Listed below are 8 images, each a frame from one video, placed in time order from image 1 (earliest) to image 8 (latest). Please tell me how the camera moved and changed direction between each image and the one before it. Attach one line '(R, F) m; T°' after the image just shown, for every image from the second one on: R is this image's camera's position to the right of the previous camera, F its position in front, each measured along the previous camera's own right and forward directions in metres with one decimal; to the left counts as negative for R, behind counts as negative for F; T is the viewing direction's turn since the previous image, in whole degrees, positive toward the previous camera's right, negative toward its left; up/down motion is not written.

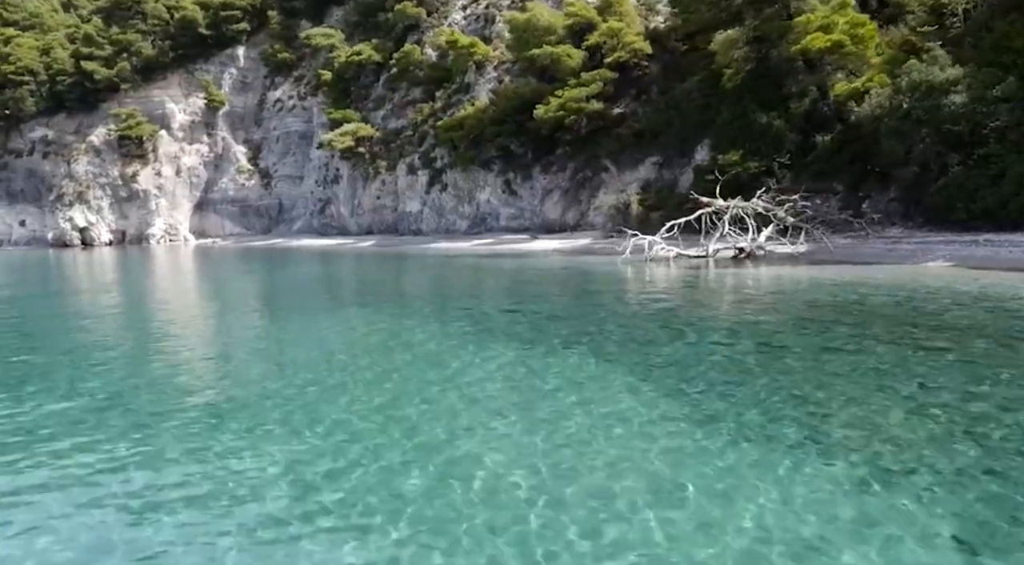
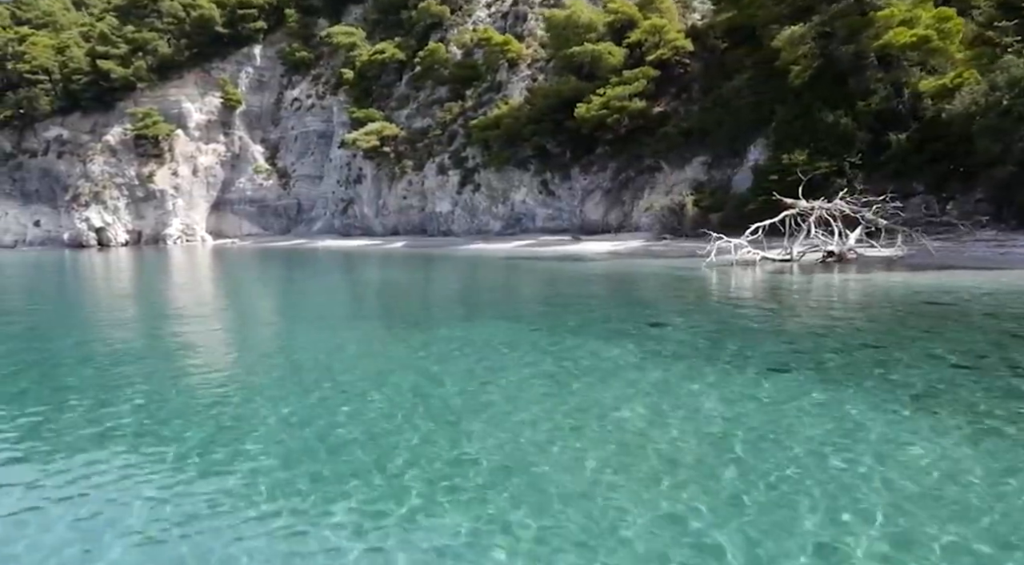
(-1.7, +0.7) m; 0°
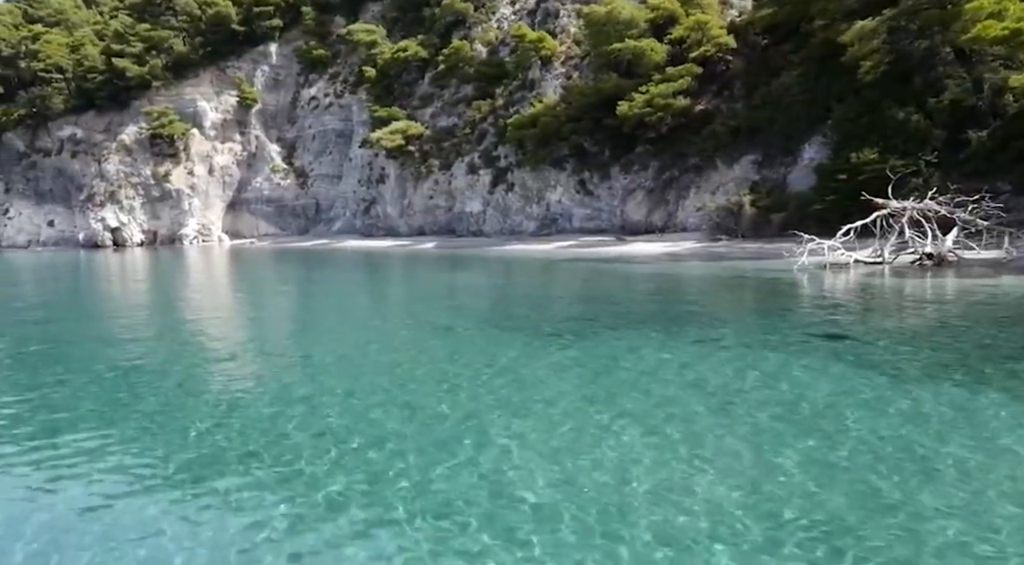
(-1.7, +0.7) m; 0°
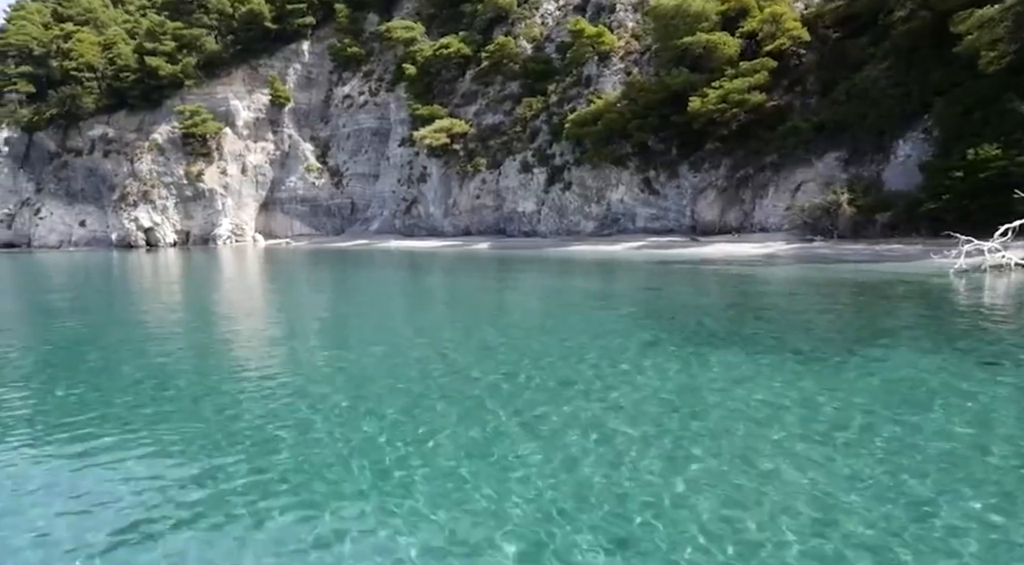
(-2.3, +1.0) m; -1°
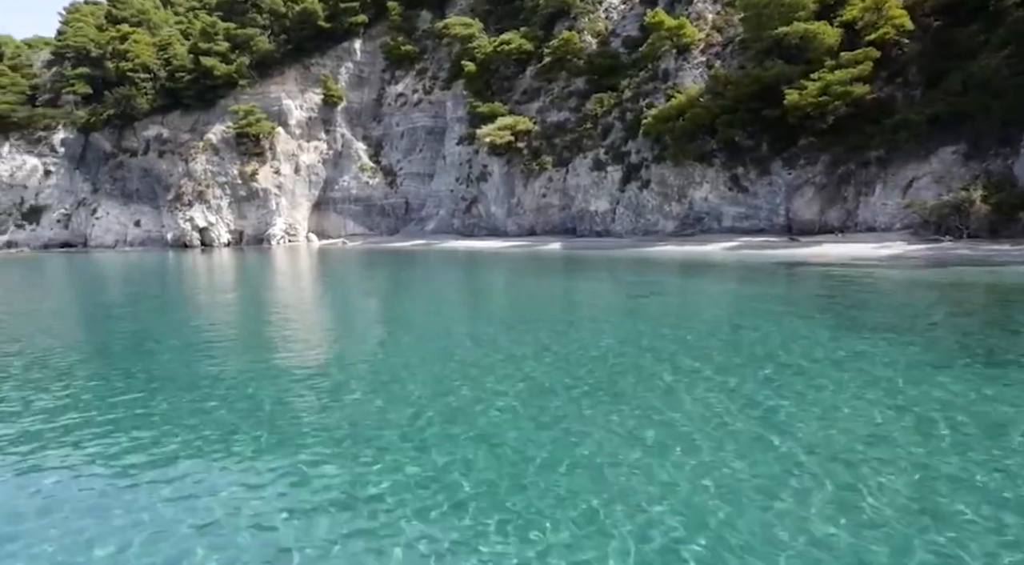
(-2.1, +1.1) m; -2°
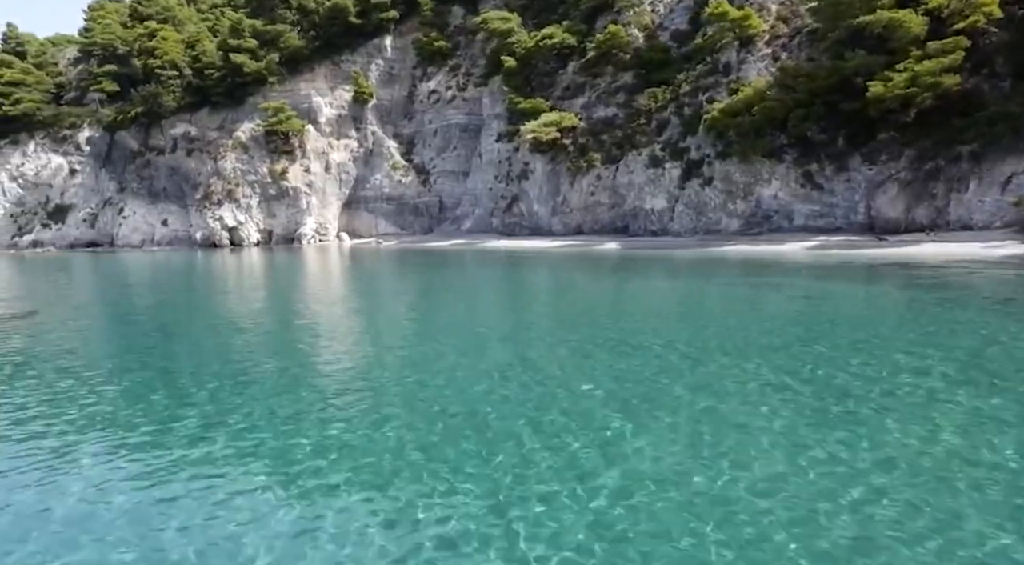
(-2.2, +1.2) m; -1°
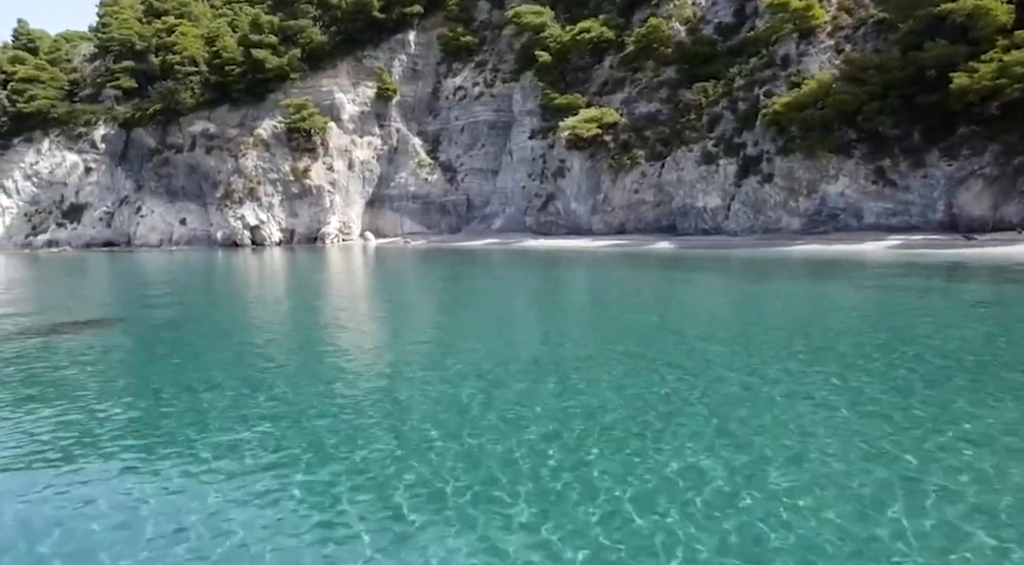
(-2.3, +1.3) m; 0°
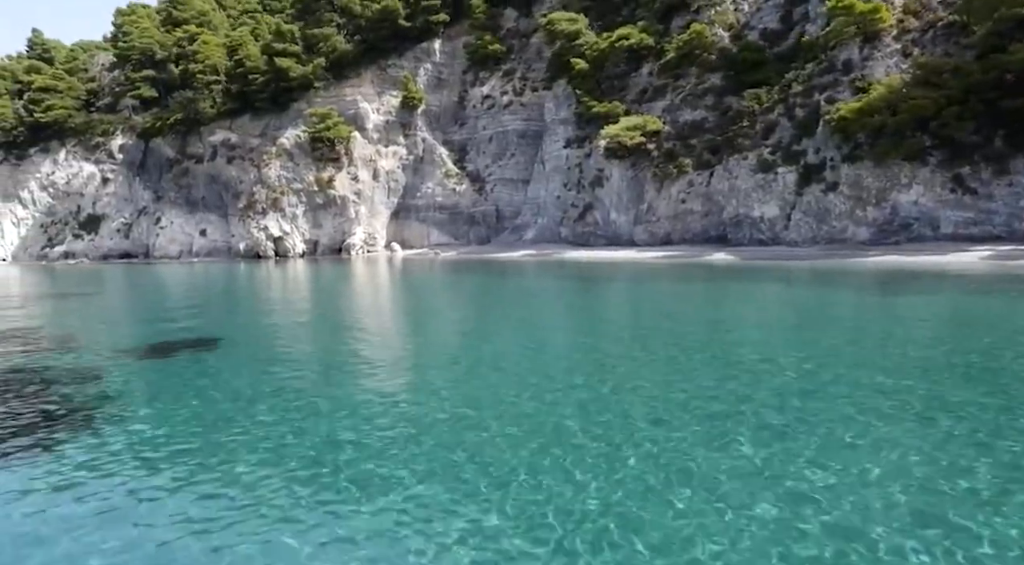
(-2.3, +1.3) m; 0°
